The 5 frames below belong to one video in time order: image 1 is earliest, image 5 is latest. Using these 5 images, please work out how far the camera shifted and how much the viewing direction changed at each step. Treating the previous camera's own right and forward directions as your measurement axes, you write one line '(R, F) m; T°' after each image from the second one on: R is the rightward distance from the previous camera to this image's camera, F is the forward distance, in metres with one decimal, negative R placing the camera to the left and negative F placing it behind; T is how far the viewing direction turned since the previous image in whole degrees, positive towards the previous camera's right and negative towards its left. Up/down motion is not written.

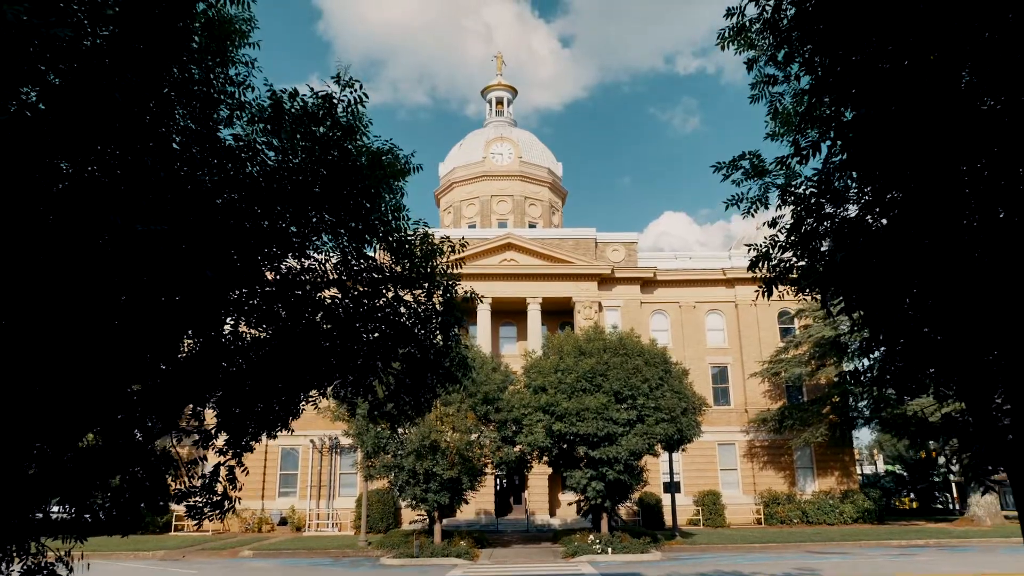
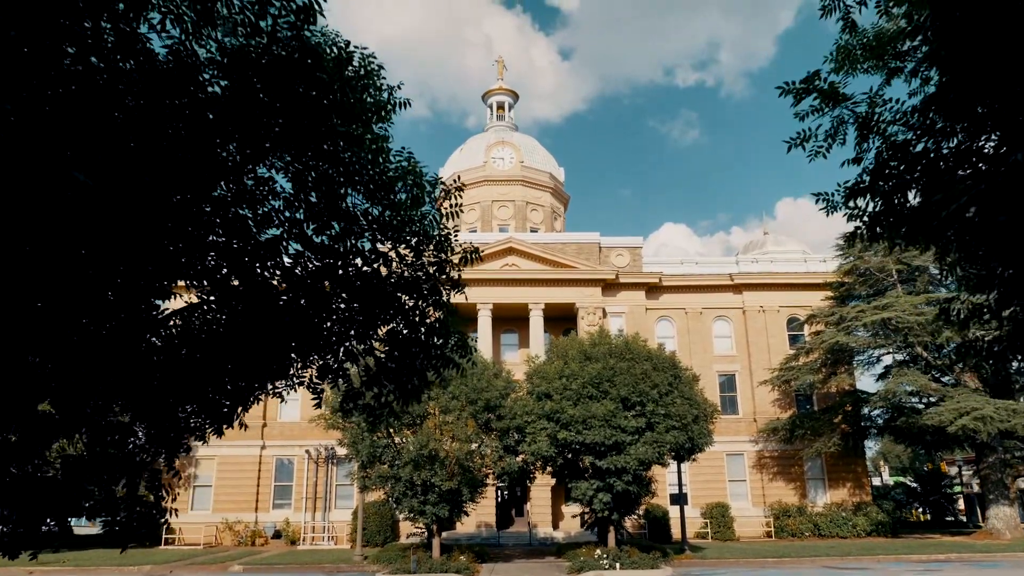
(0.0, +1.0) m; 0°
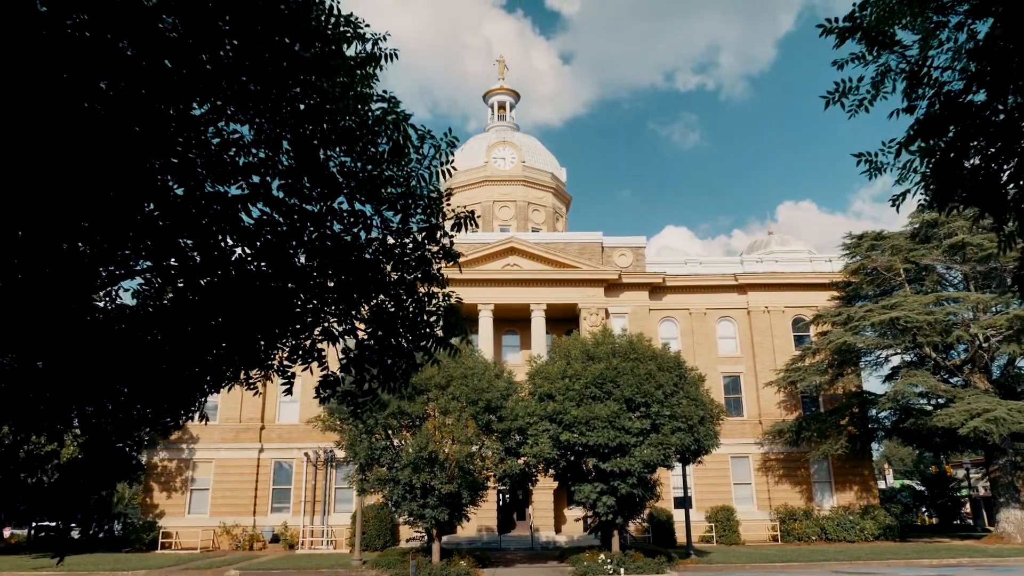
(0.0, +0.5) m; 0°
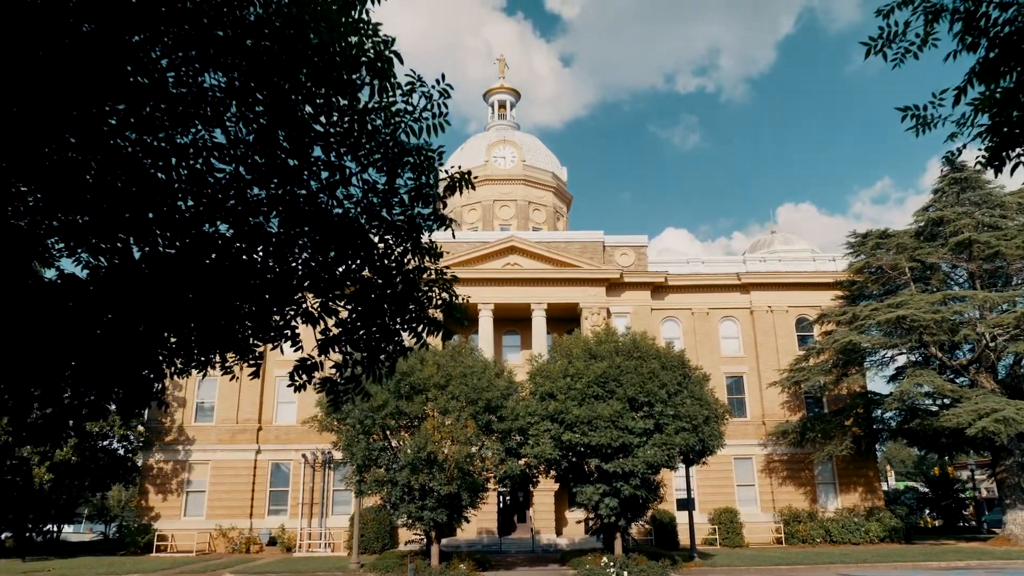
(0.0, +0.4) m; 0°
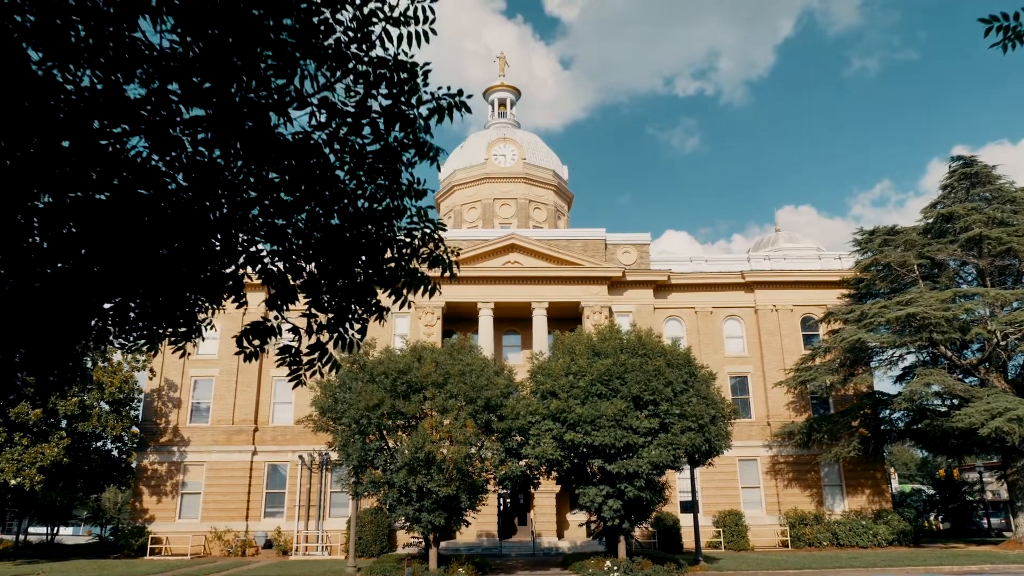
(0.0, +0.6) m; 0°
